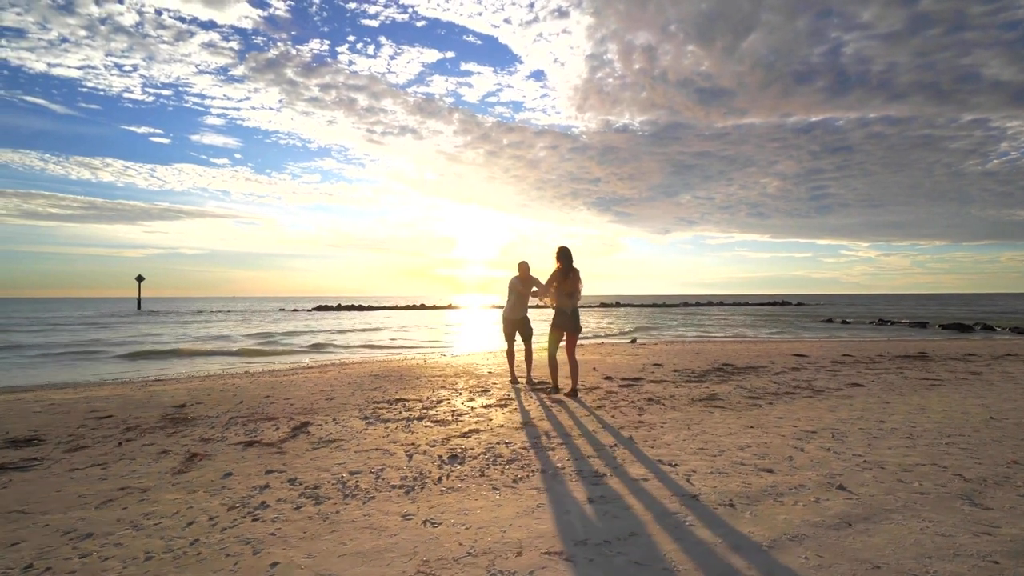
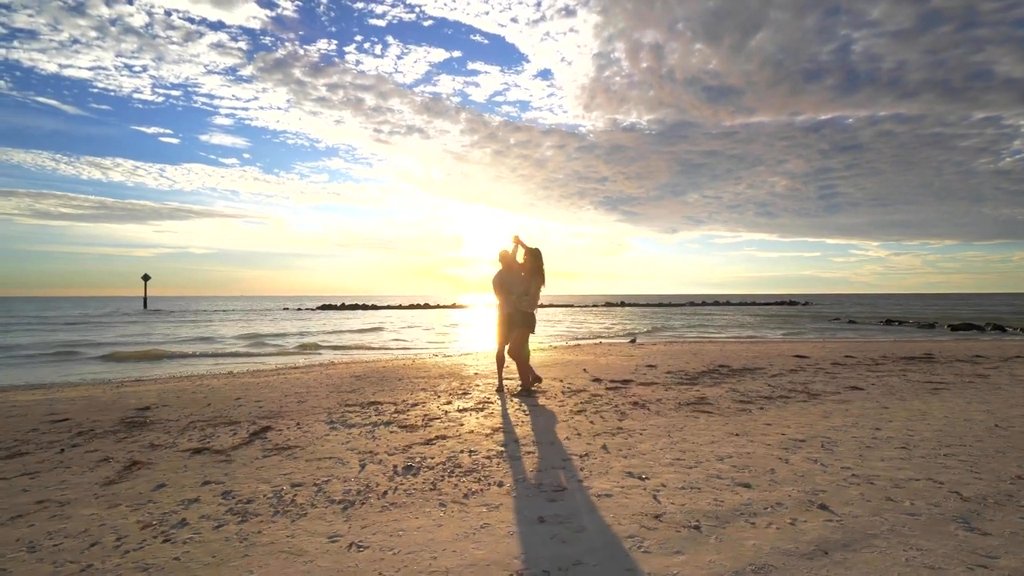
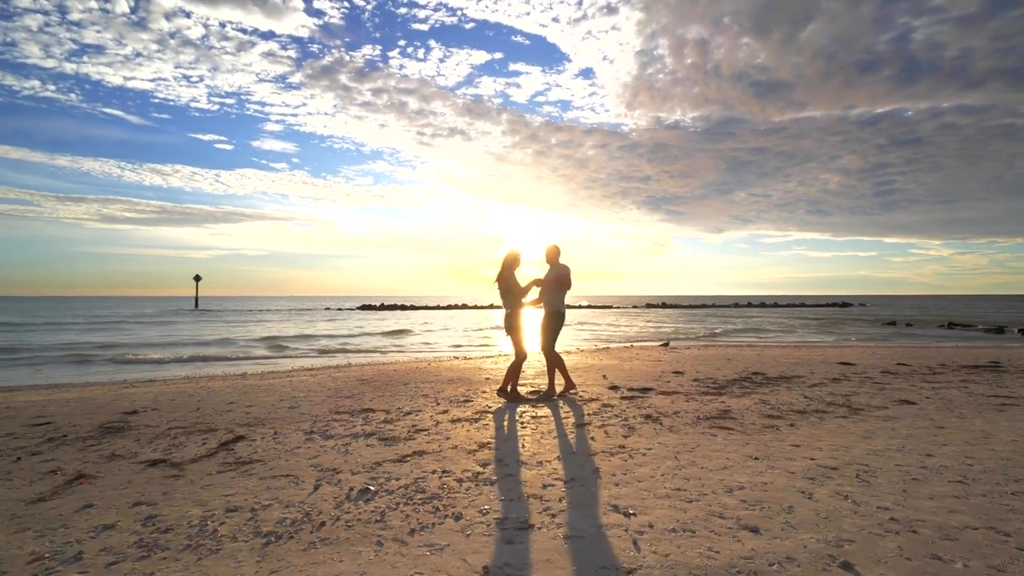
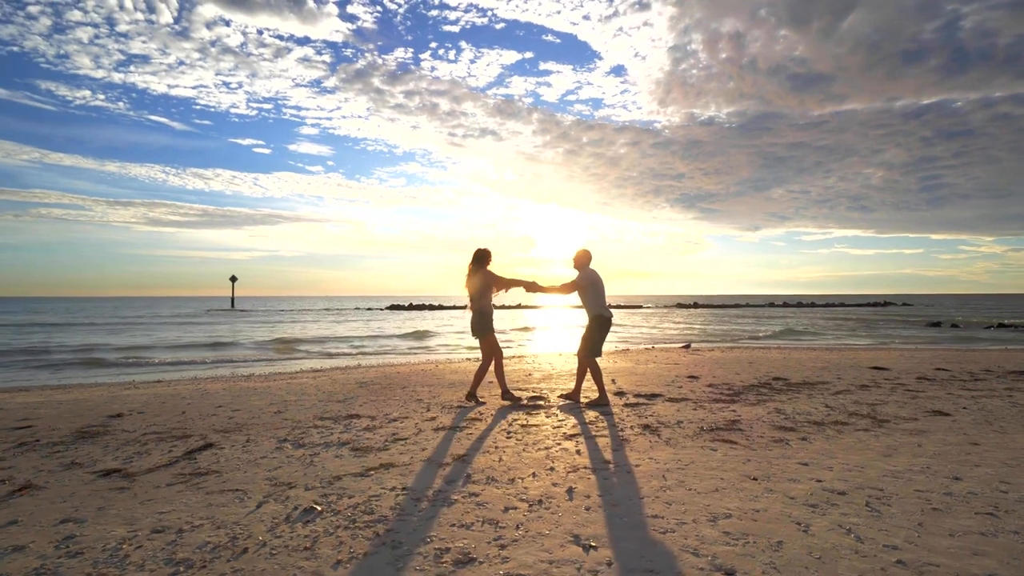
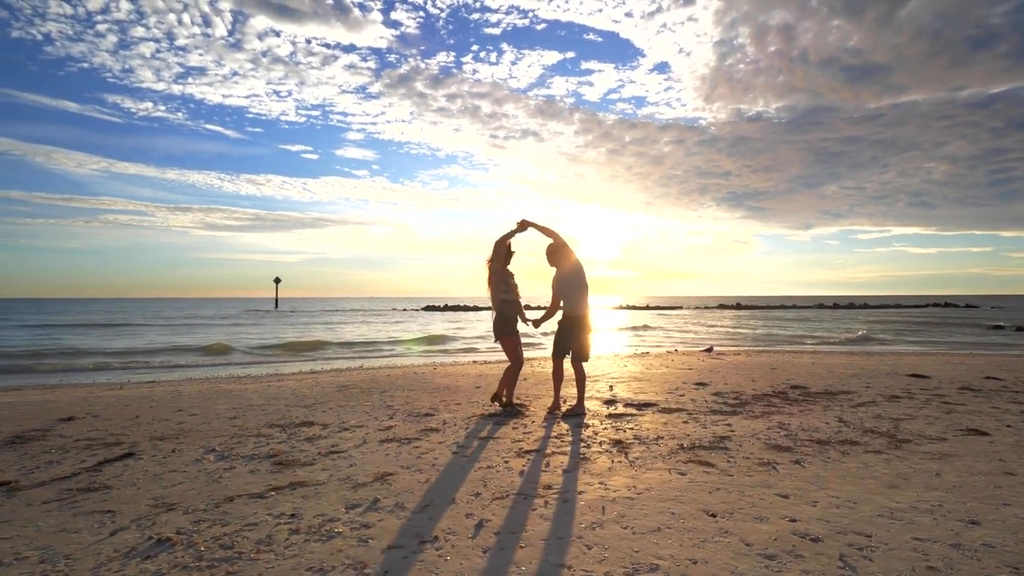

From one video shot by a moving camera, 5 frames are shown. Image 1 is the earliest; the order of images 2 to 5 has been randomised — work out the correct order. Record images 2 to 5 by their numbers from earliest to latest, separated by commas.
2, 3, 4, 5
